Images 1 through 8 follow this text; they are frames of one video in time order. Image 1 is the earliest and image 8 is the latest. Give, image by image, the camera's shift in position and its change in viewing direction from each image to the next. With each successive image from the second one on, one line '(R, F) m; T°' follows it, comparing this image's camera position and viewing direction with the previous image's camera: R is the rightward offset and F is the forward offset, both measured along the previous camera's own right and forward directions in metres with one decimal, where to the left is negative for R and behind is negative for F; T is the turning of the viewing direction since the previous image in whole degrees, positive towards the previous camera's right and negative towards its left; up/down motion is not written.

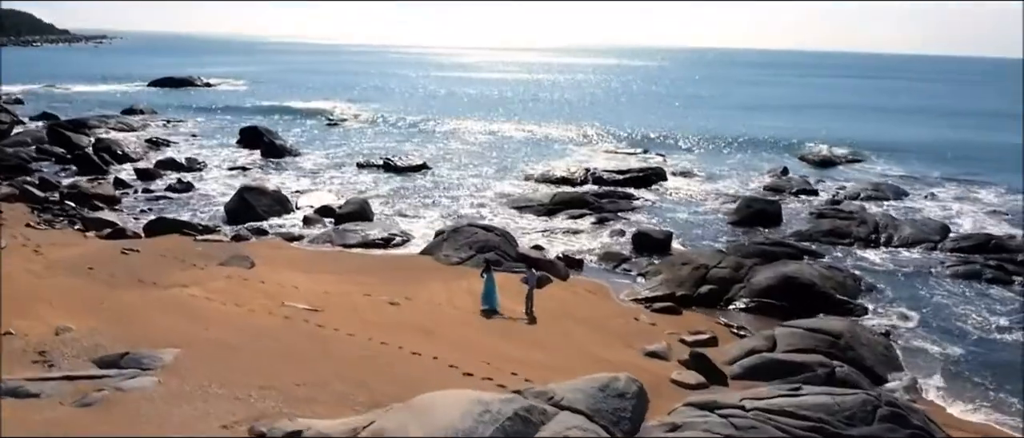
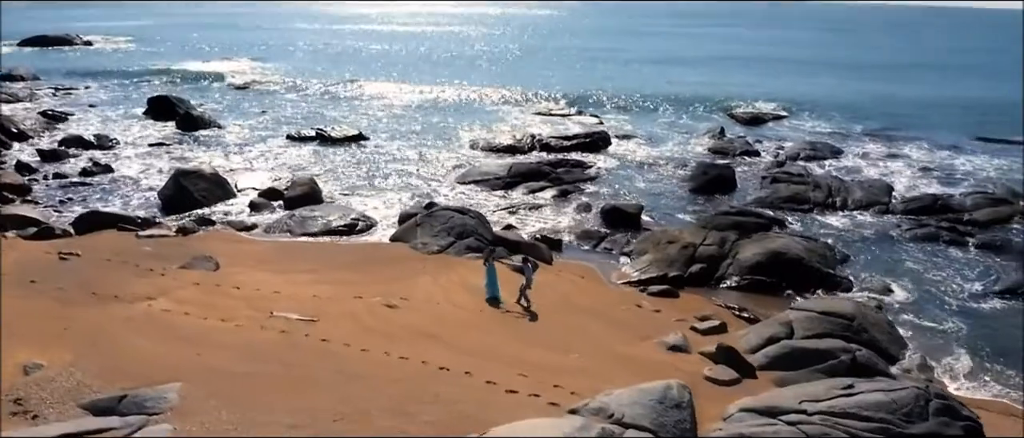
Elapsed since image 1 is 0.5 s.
(-1.8, +0.9) m; +8°
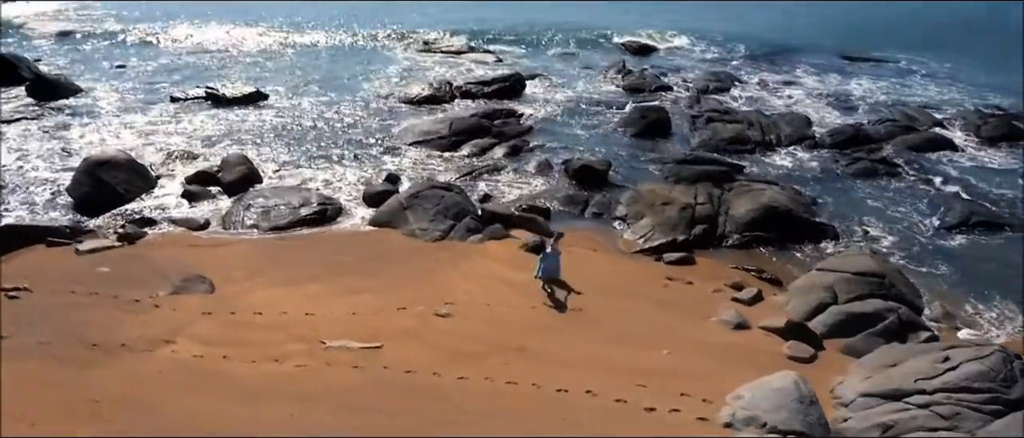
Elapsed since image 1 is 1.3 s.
(-3.5, +1.2) m; +13°
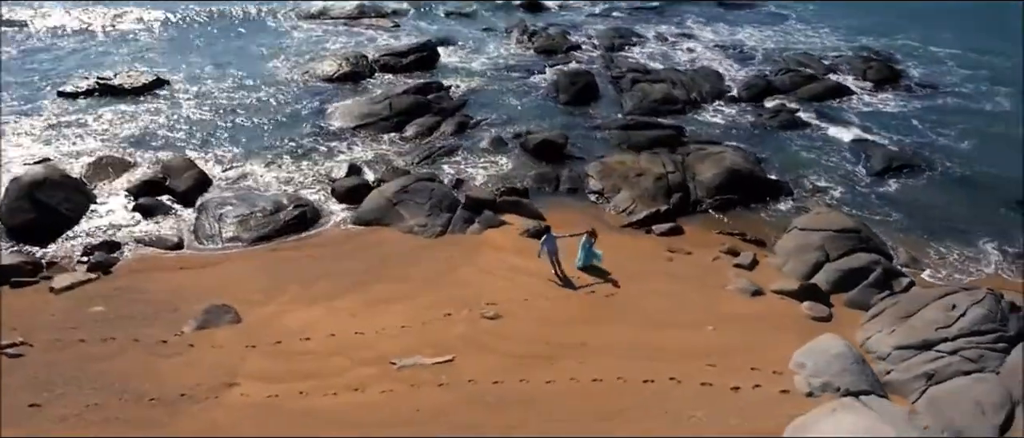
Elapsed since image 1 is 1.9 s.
(-3.0, +0.2) m; +11°
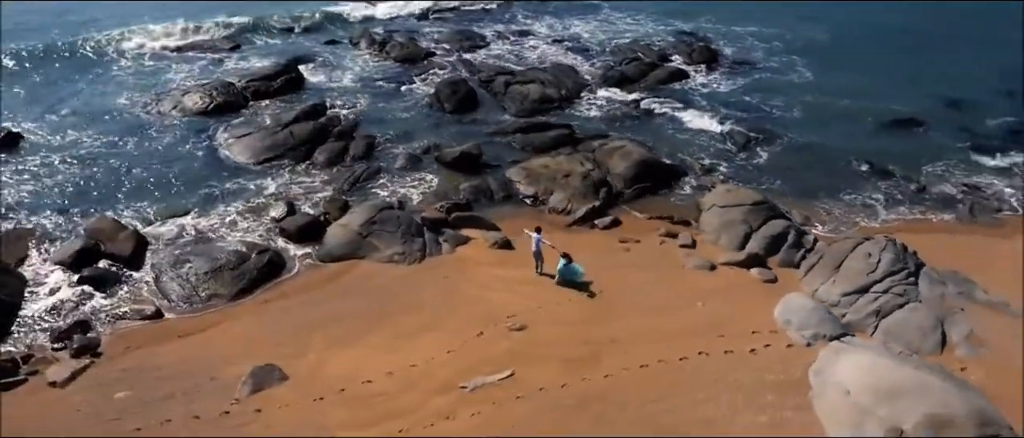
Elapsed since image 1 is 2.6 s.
(-3.8, -0.7) m; +16°
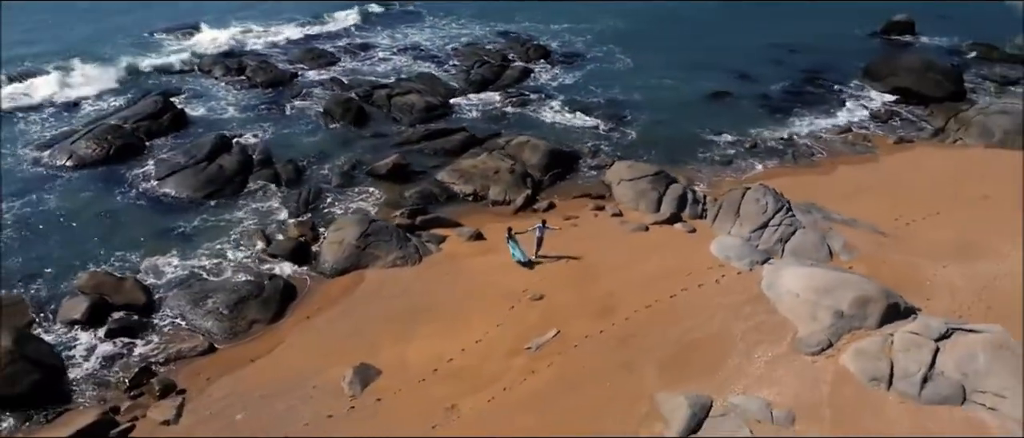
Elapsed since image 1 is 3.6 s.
(-5.0, -2.2) m; +17°
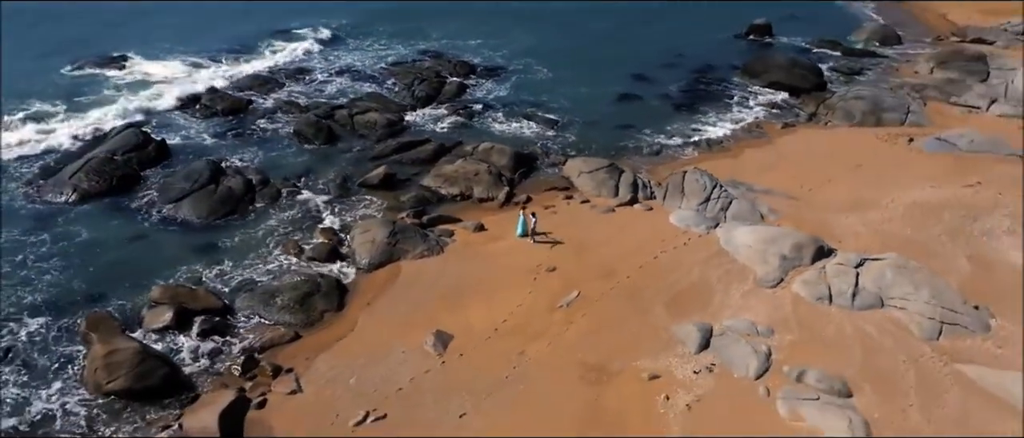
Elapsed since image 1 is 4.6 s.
(-3.9, -3.5) m; +10°
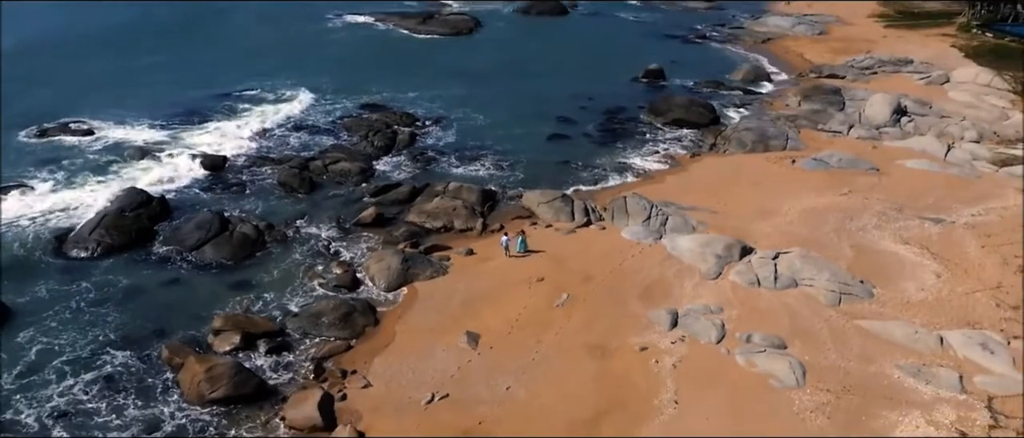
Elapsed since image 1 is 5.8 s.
(-3.5, -4.6) m; +8°
